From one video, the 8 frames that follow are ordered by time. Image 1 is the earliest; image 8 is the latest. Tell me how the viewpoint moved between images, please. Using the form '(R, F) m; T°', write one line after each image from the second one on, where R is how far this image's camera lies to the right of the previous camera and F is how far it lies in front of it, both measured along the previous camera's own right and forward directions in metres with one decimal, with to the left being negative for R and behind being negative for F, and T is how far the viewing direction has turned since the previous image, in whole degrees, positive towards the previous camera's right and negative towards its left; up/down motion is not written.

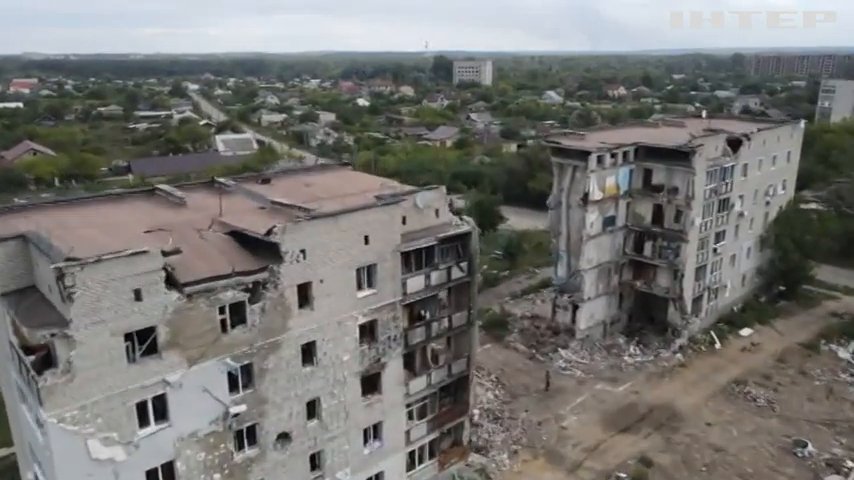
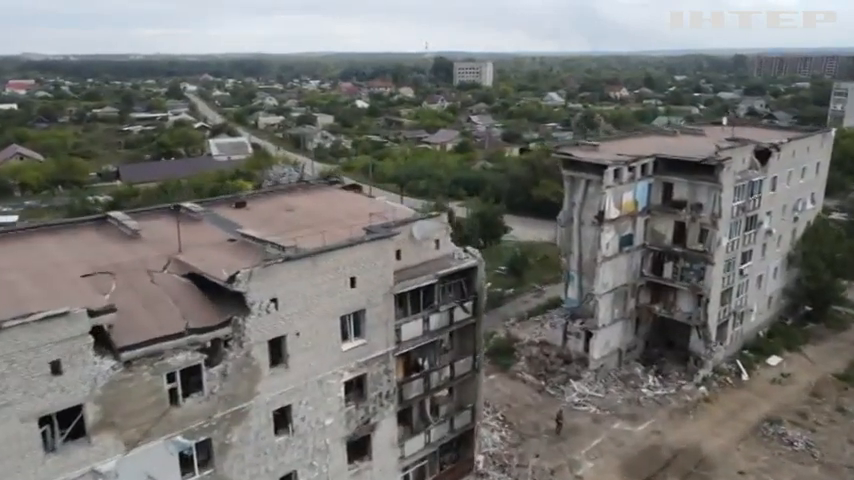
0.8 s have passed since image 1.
(0.0, +1.6) m; 0°
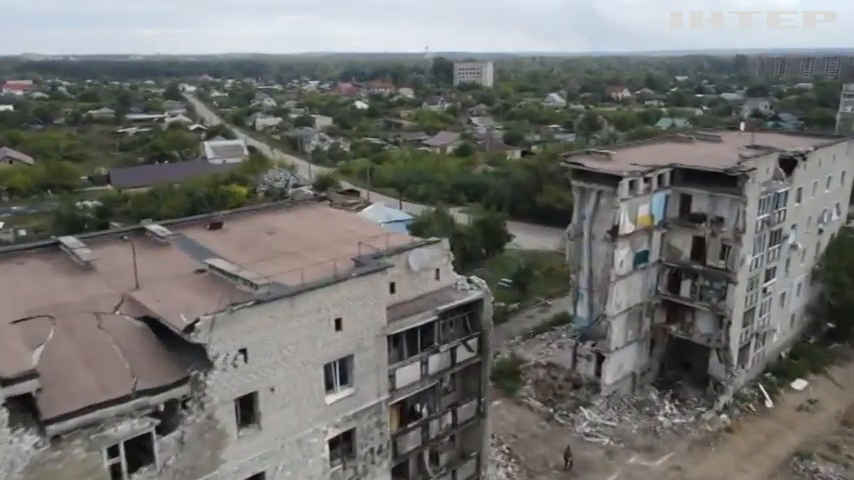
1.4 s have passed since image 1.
(0.0, +1.2) m; 0°
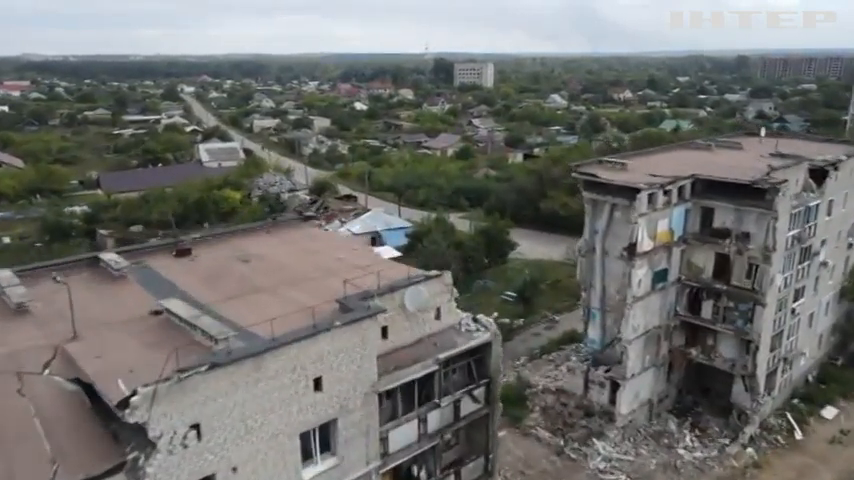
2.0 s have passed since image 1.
(0.0, +1.2) m; 0°
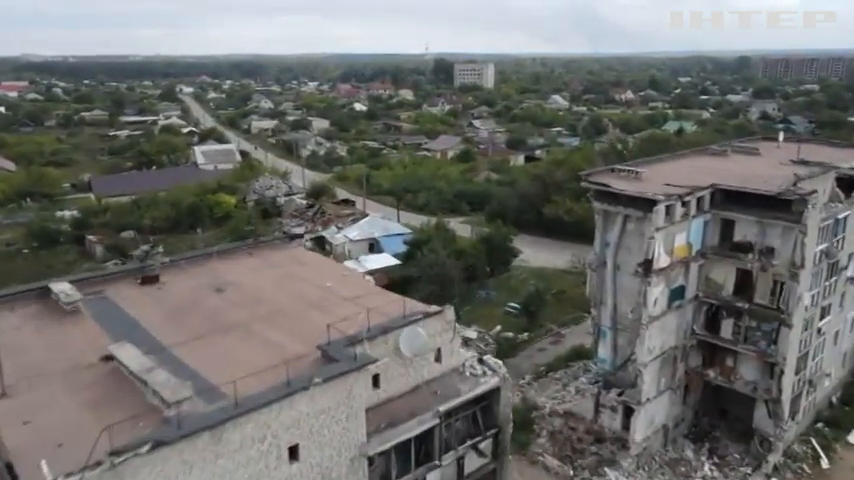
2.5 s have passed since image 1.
(0.0, +1.0) m; 0°
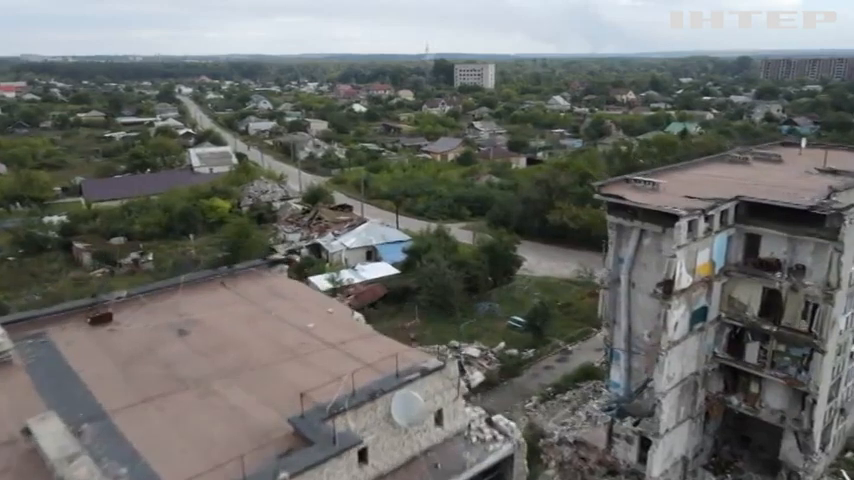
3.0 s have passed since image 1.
(0.0, +1.1) m; 0°
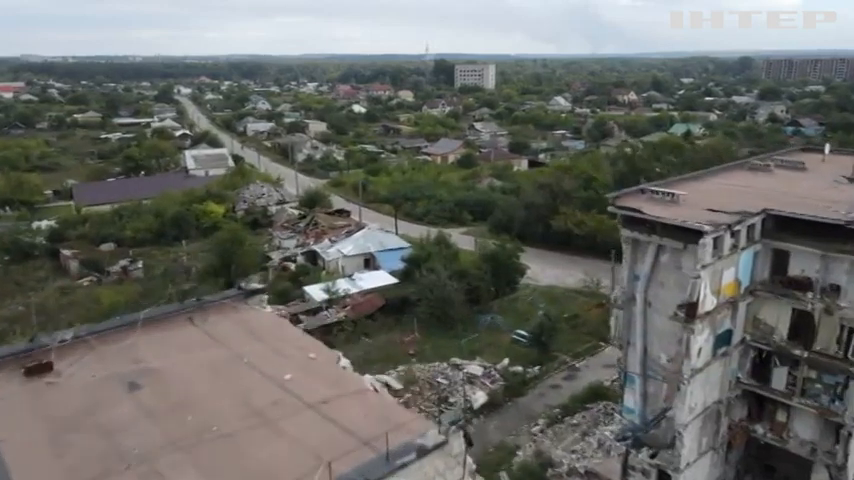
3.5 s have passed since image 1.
(0.0, +1.0) m; 0°
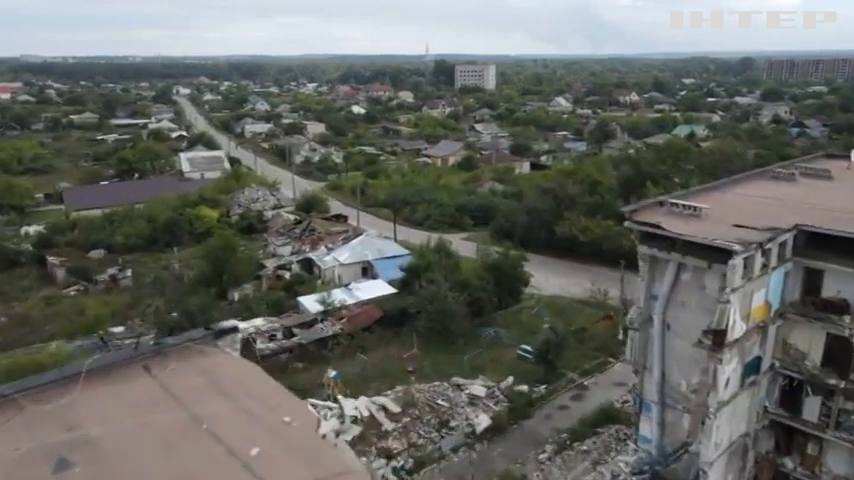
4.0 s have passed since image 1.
(0.0, +1.0) m; 0°
